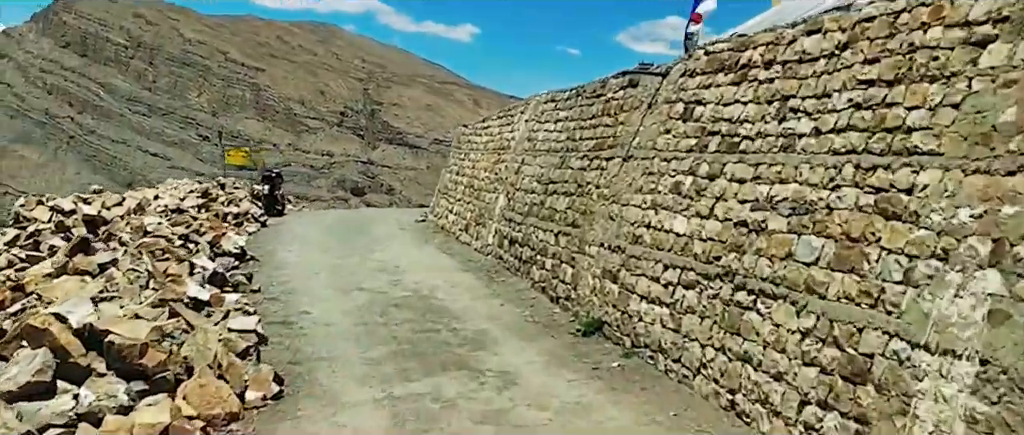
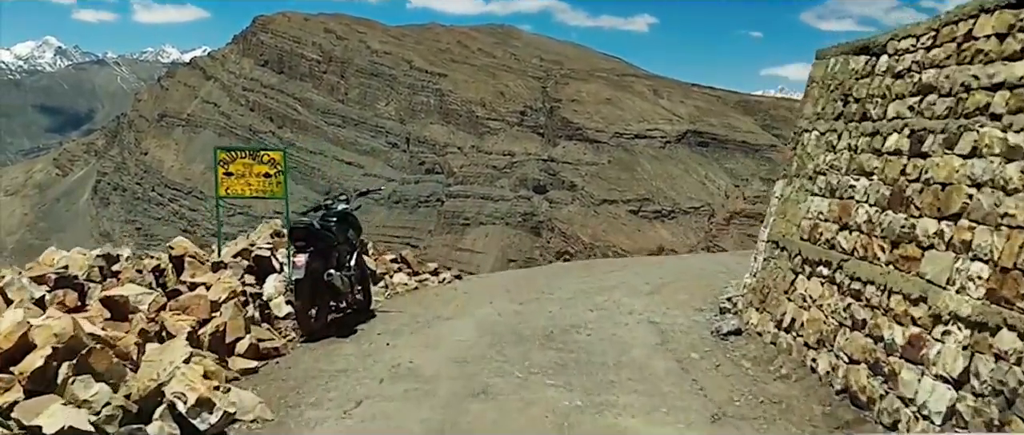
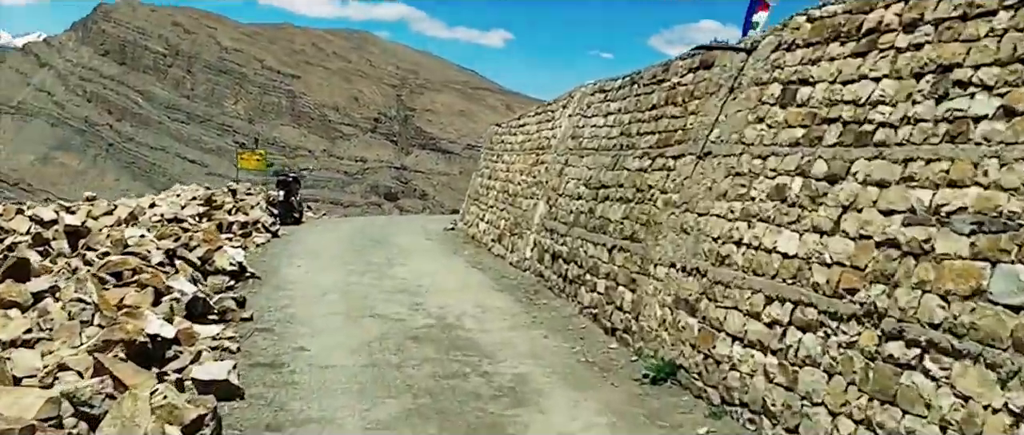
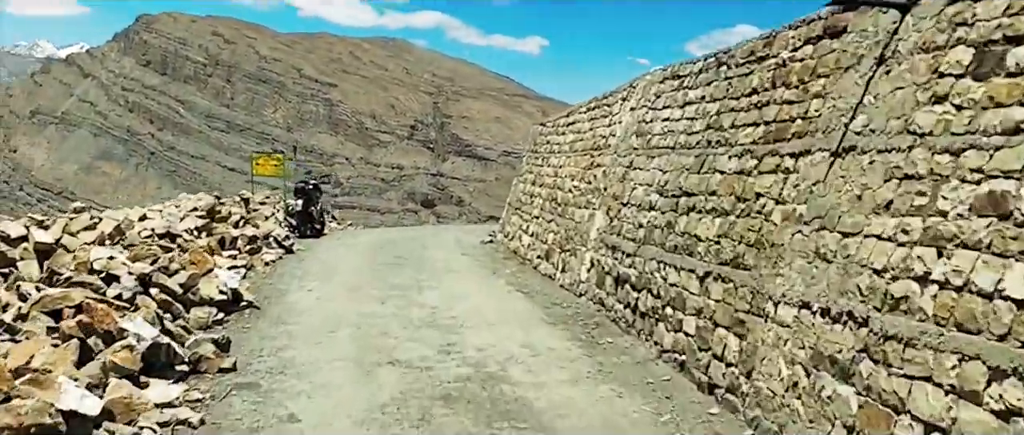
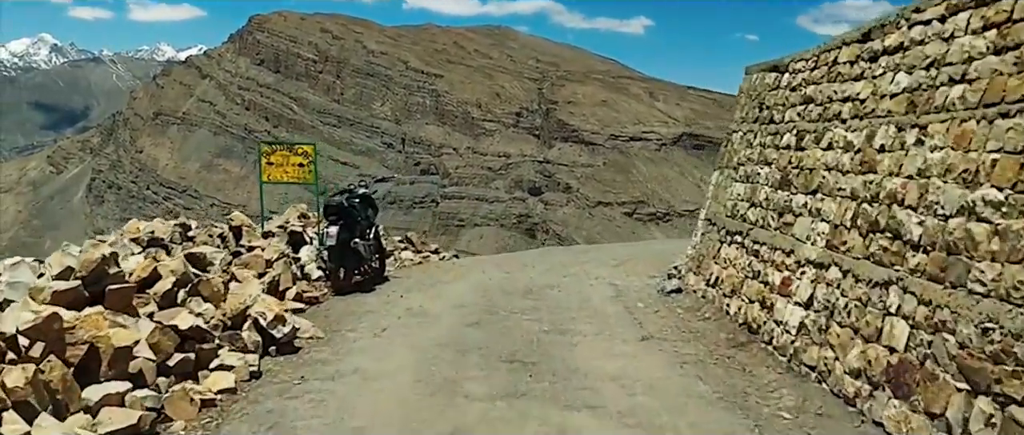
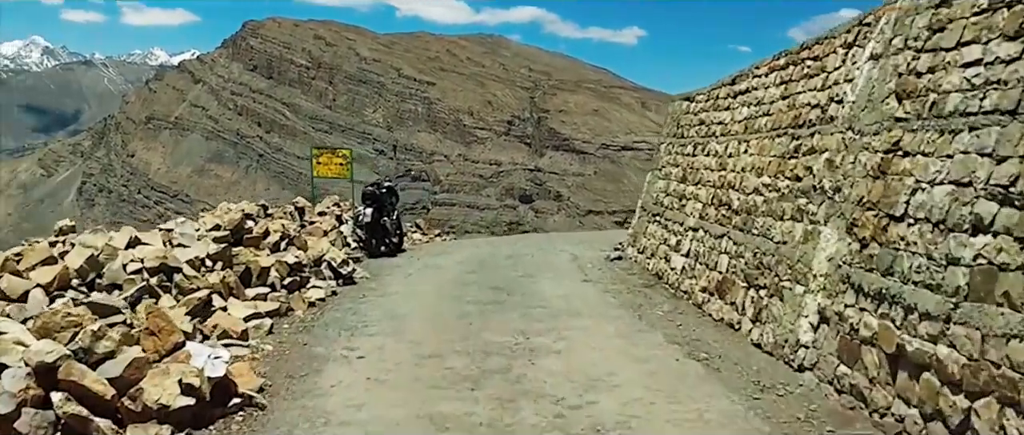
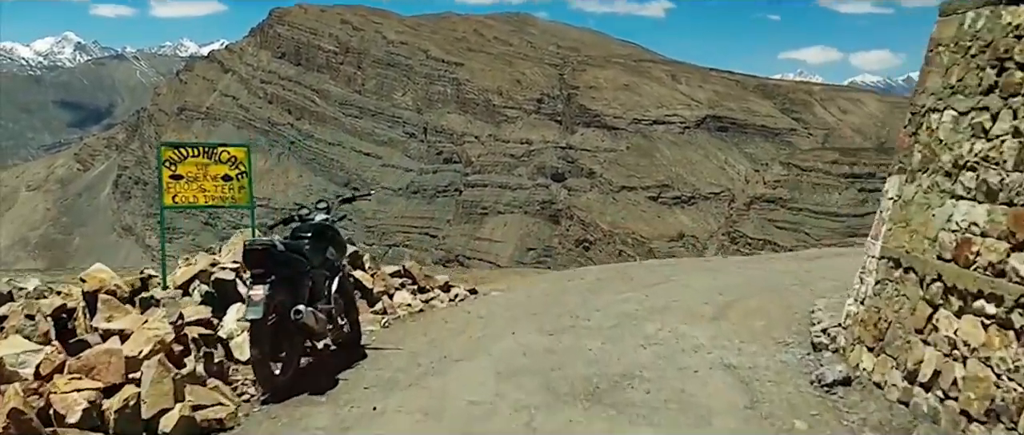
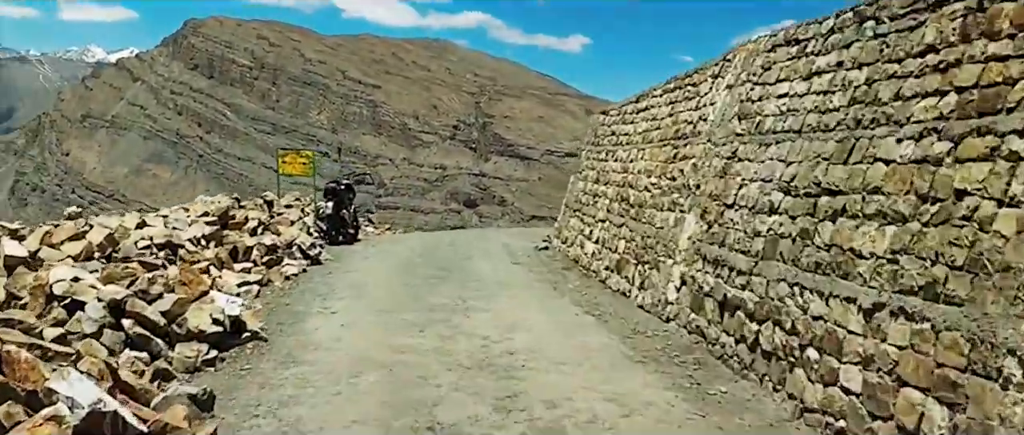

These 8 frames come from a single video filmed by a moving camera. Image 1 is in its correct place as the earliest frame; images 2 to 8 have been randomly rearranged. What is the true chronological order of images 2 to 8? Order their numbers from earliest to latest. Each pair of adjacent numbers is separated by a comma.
3, 4, 8, 6, 5, 2, 7
